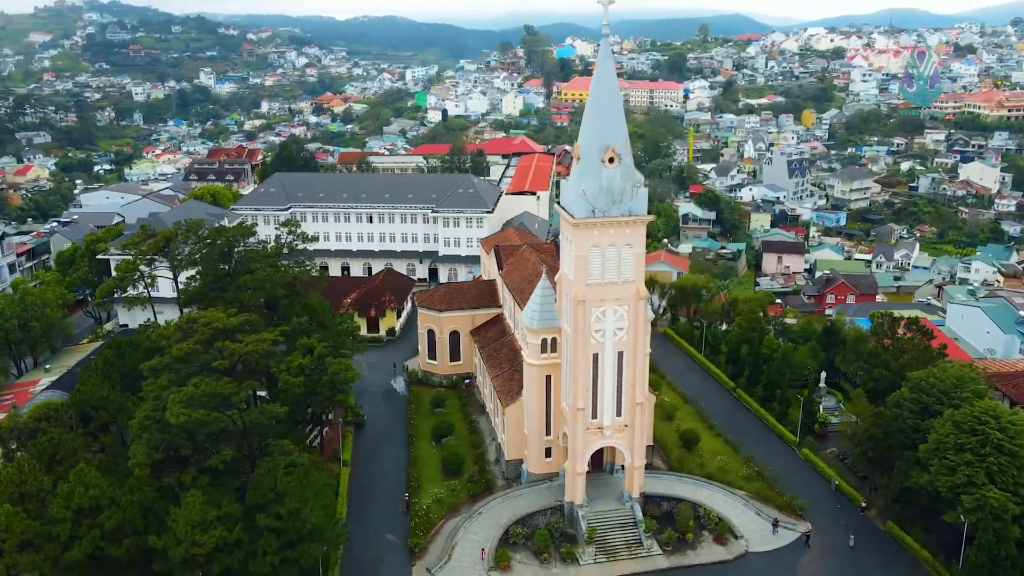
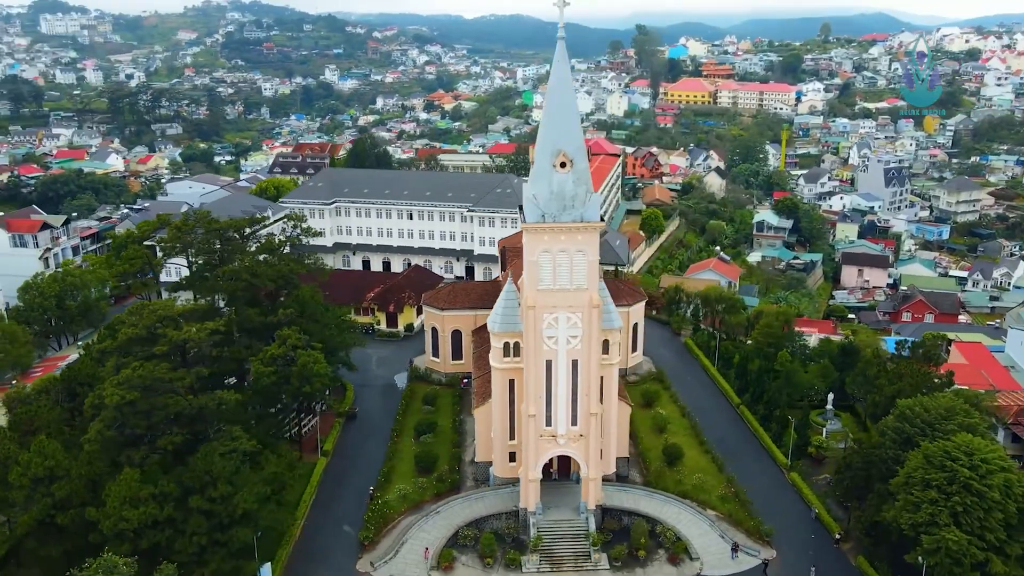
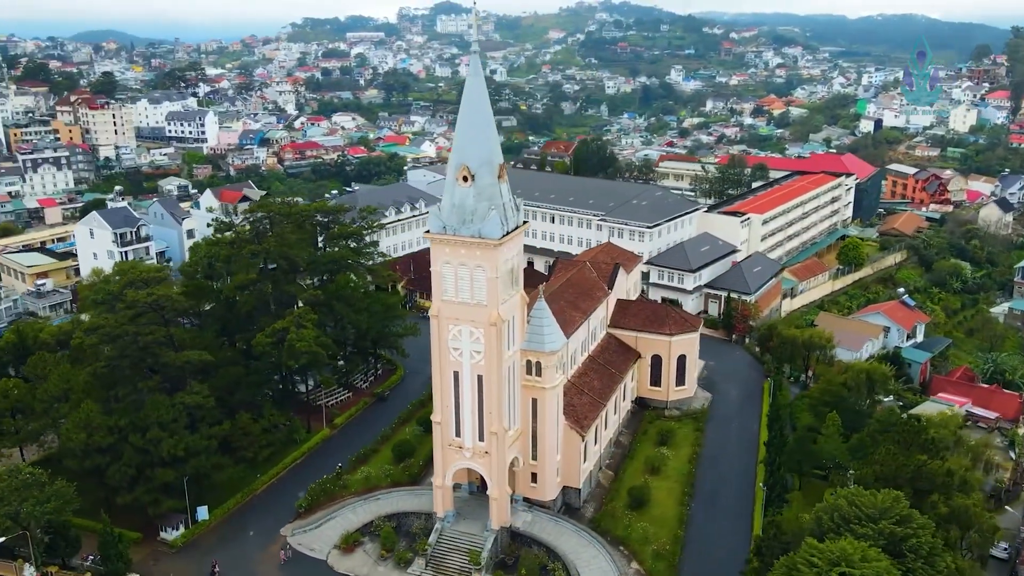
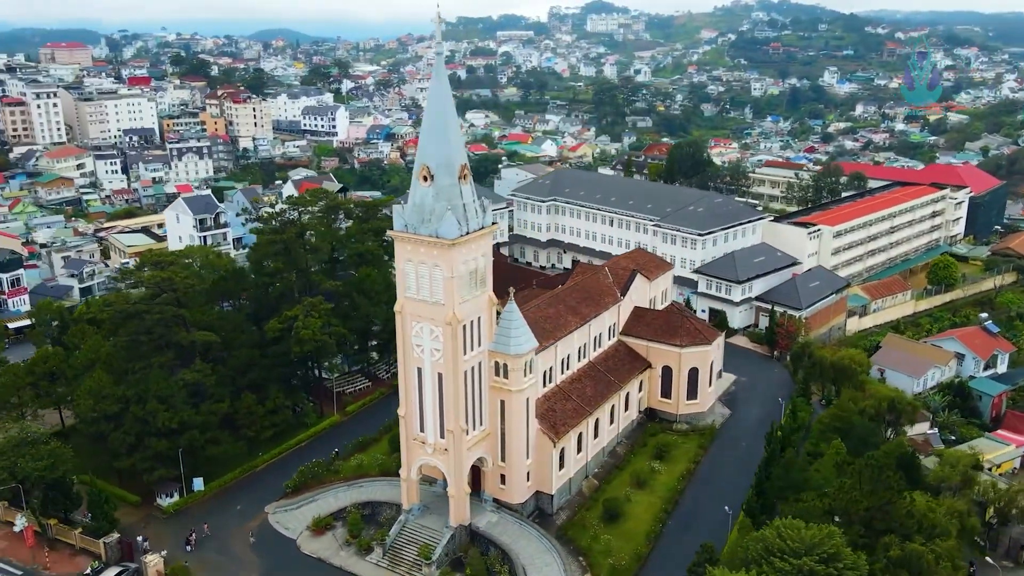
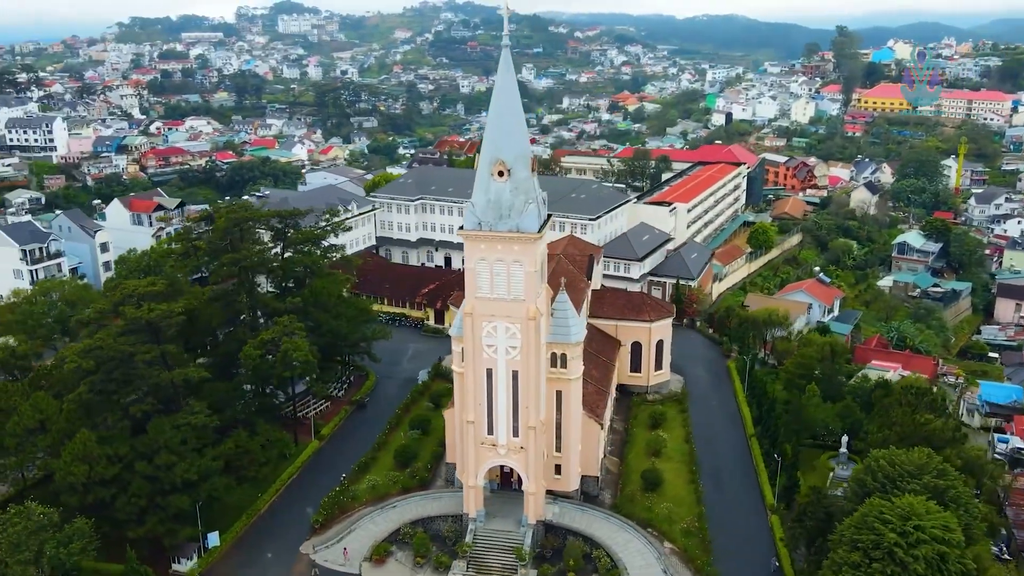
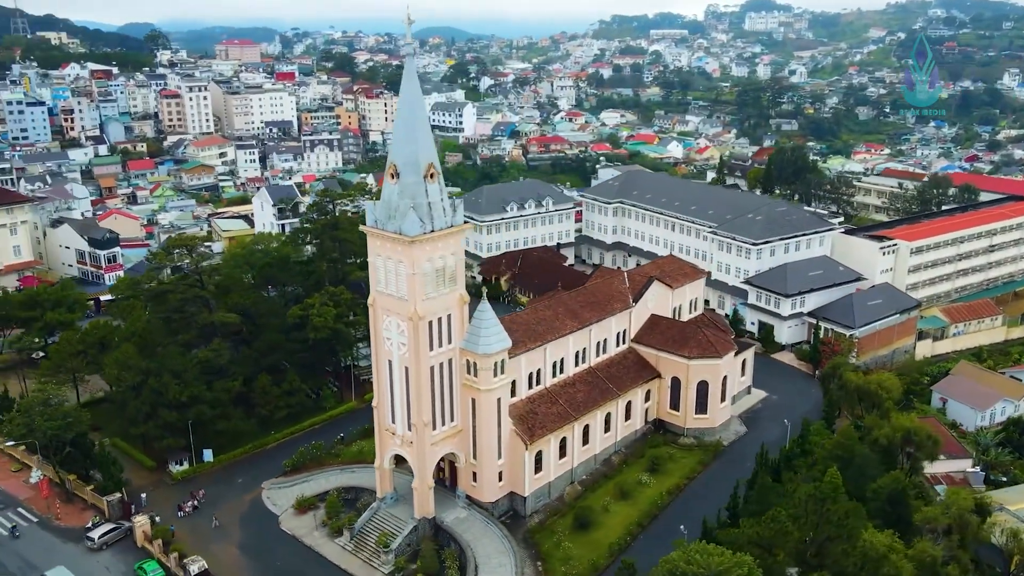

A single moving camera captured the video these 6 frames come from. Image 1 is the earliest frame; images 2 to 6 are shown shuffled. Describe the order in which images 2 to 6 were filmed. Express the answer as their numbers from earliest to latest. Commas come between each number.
2, 5, 3, 4, 6
